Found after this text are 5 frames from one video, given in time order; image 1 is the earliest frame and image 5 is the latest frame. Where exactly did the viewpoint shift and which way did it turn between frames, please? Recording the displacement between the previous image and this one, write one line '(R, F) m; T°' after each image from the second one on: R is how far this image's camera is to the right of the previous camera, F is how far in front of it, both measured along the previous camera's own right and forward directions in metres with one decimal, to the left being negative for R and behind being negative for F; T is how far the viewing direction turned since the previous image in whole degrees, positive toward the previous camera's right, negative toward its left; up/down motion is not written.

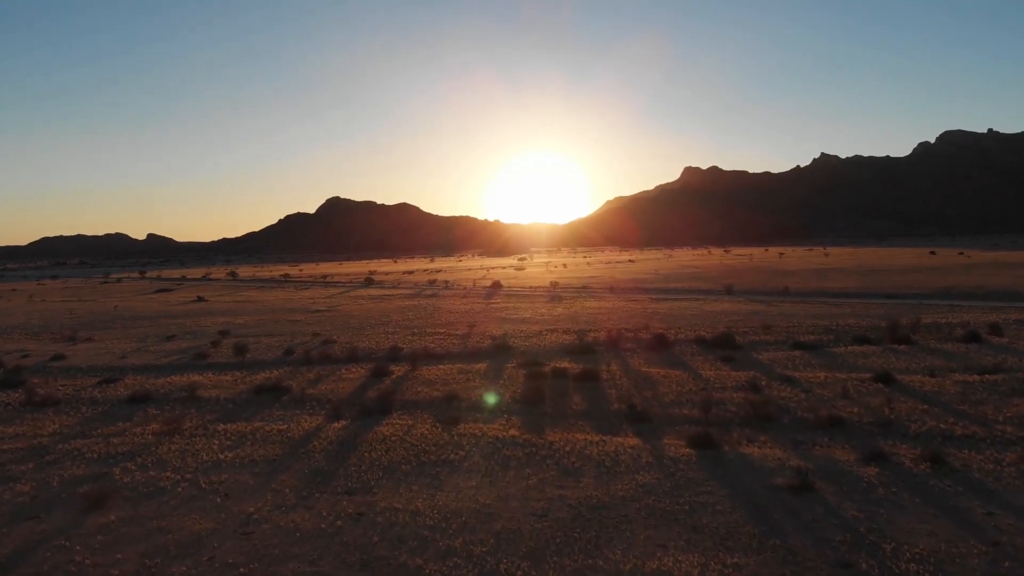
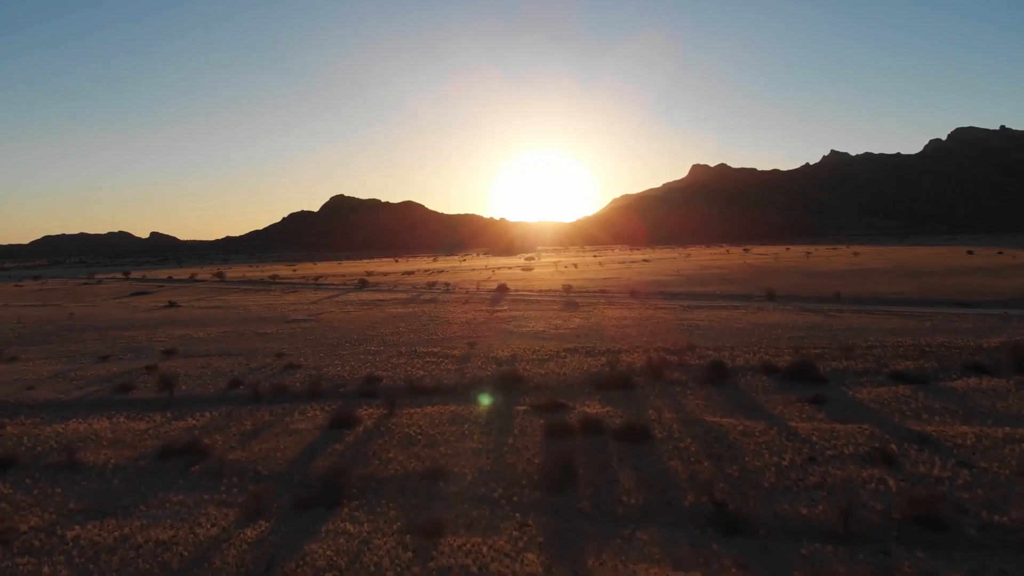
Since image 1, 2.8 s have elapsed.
(-0.1, +7.2) m; 0°
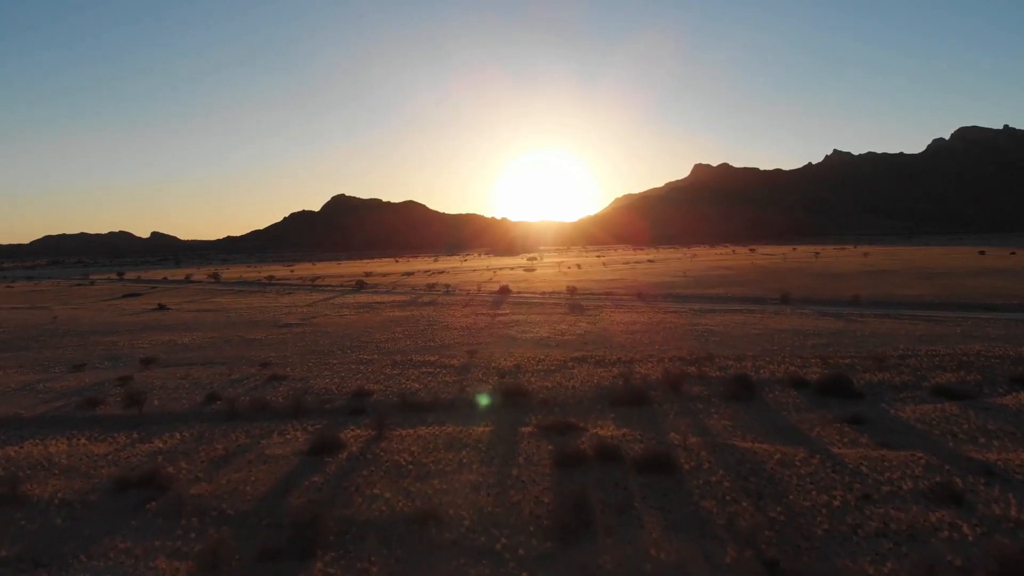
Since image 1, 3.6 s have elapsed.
(0.0, +2.2) m; 0°
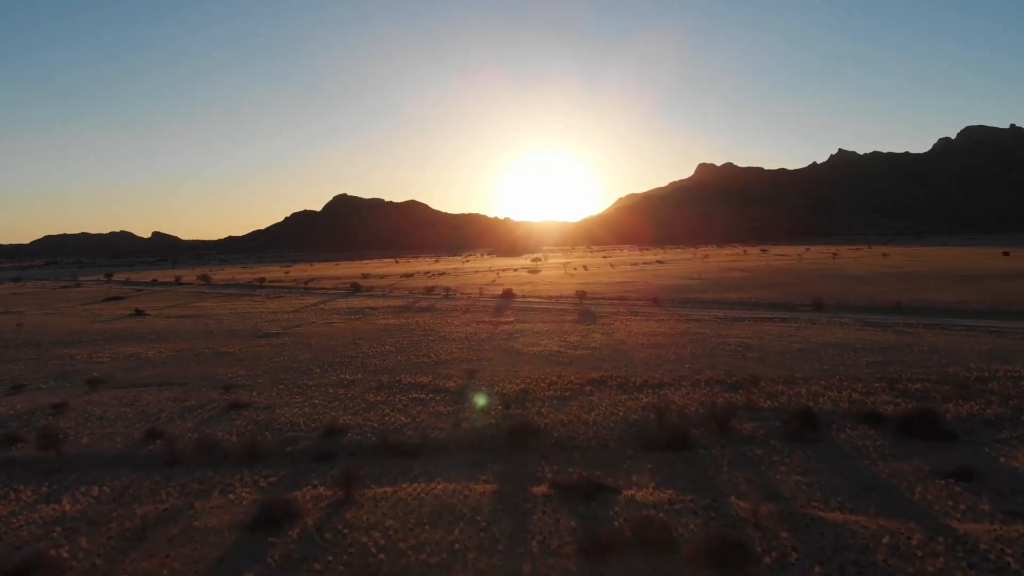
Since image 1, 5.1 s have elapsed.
(-0.1, +4.1) m; 0°
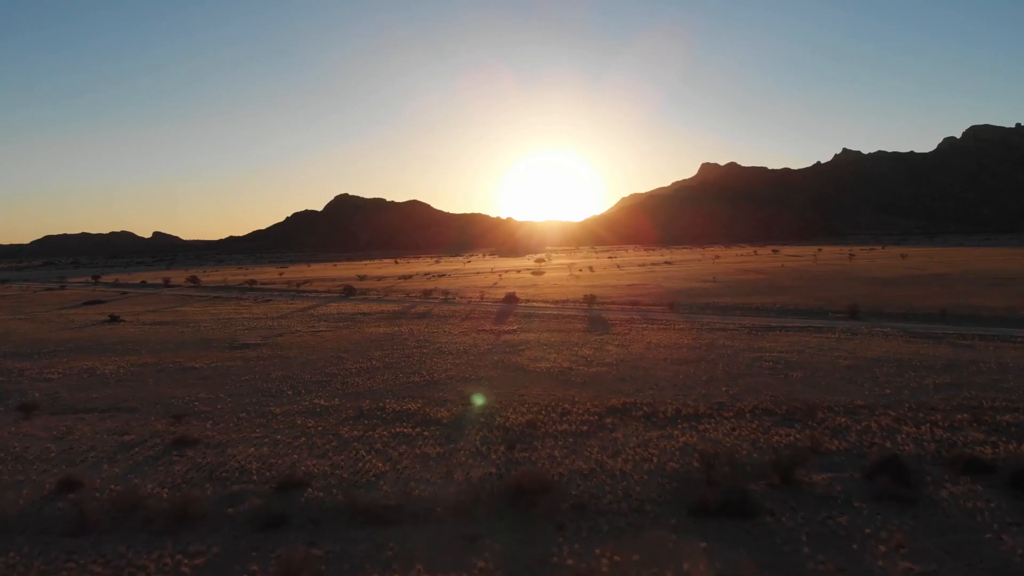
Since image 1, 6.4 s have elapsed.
(0.0, +3.8) m; 0°
